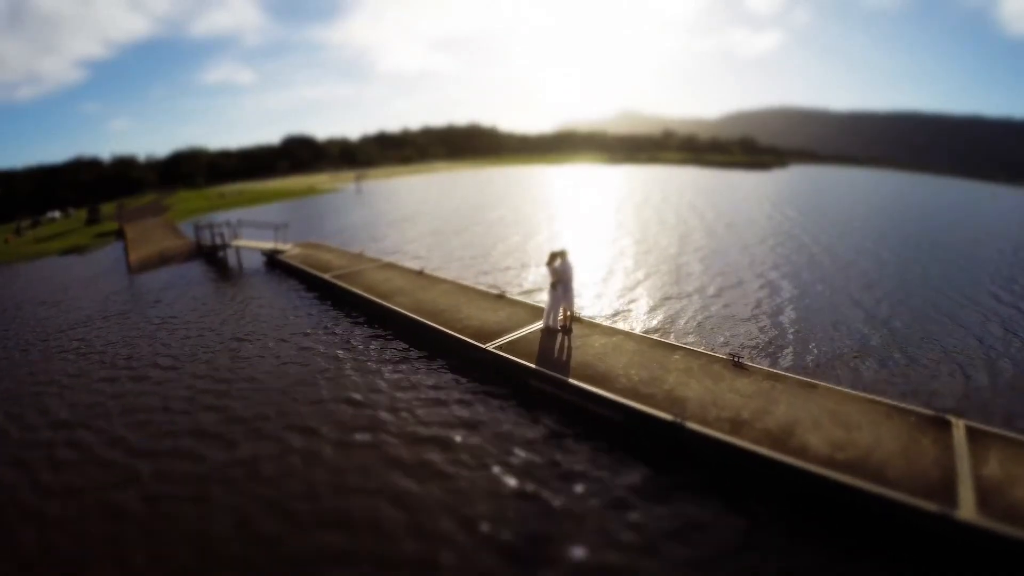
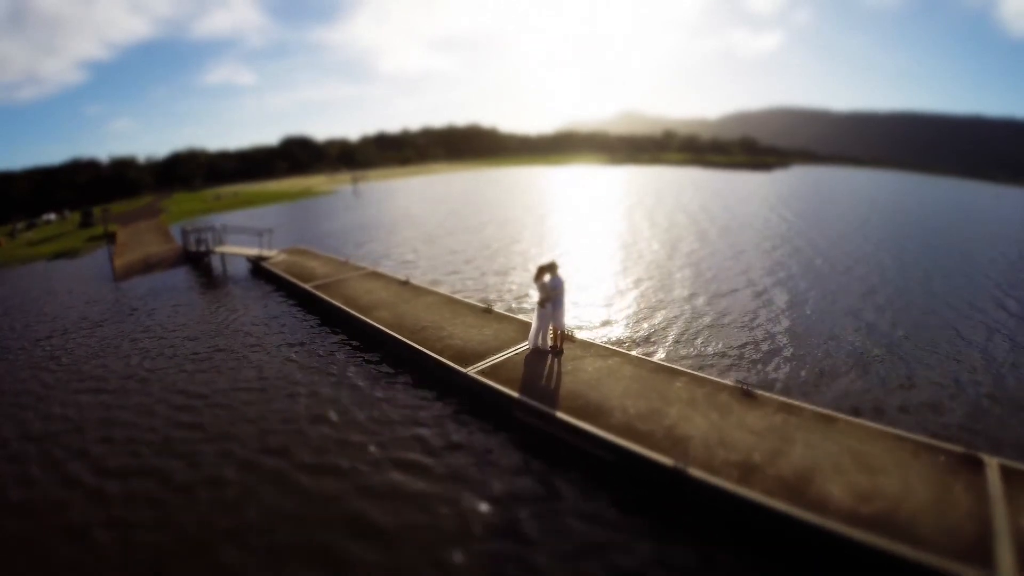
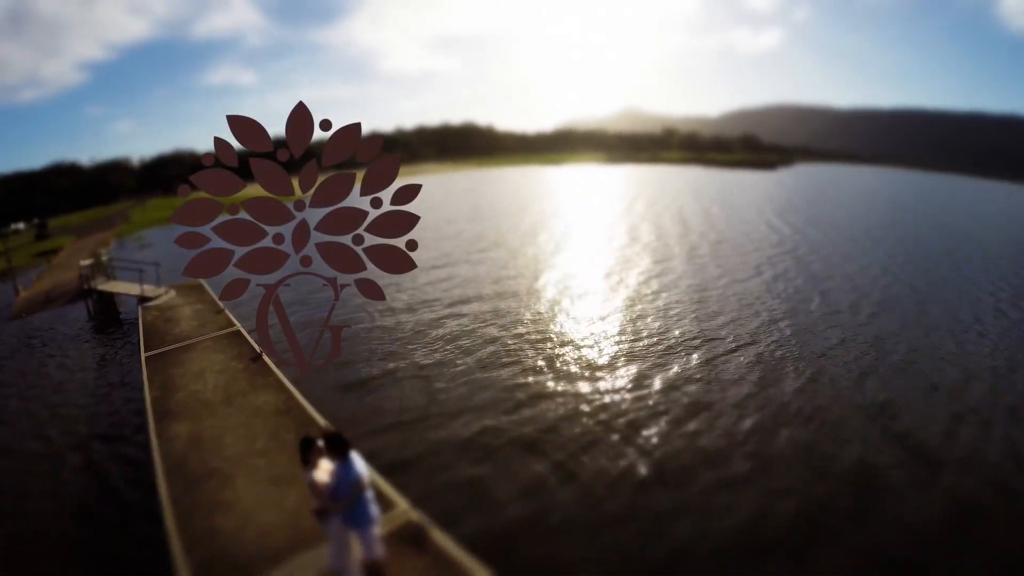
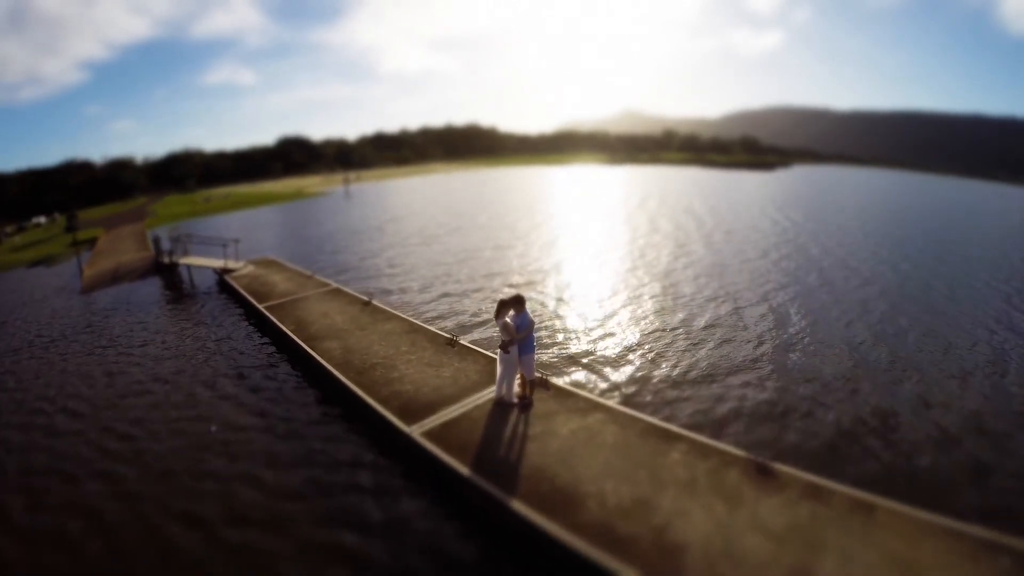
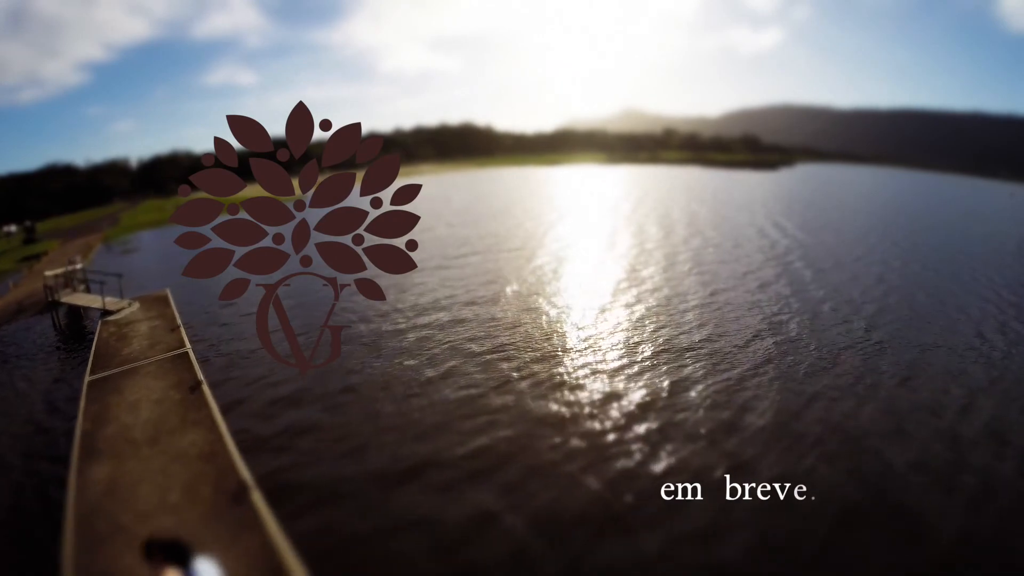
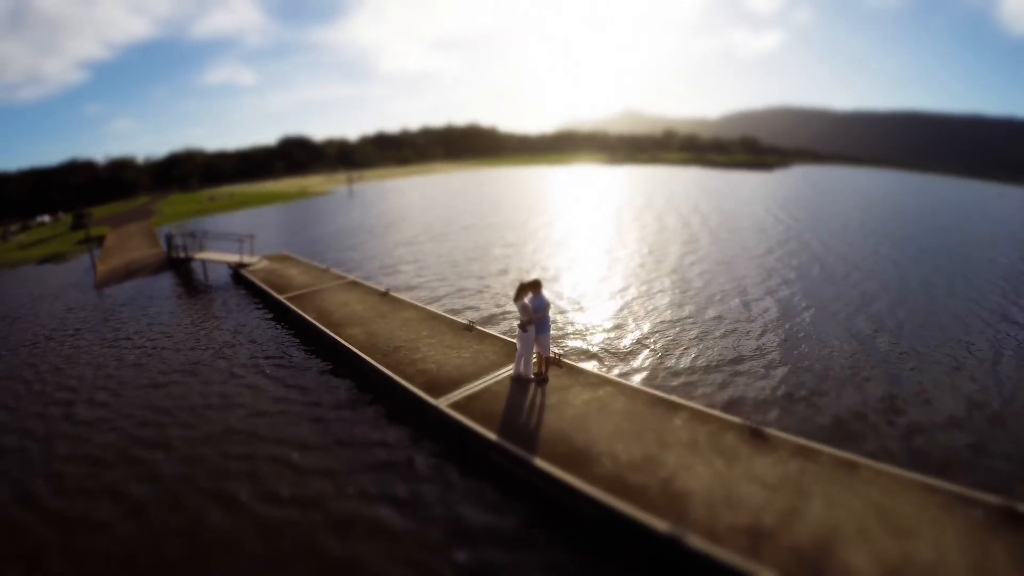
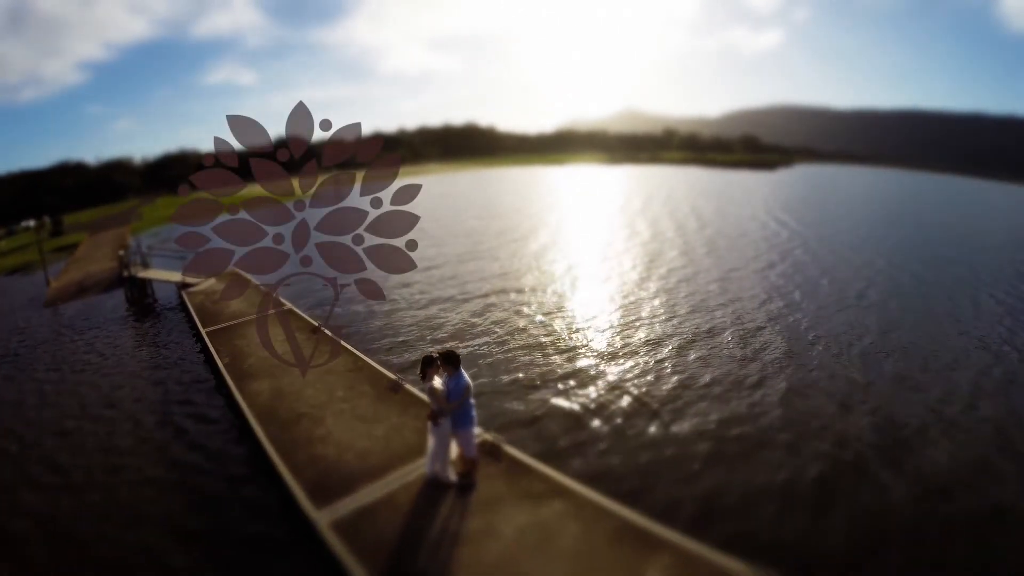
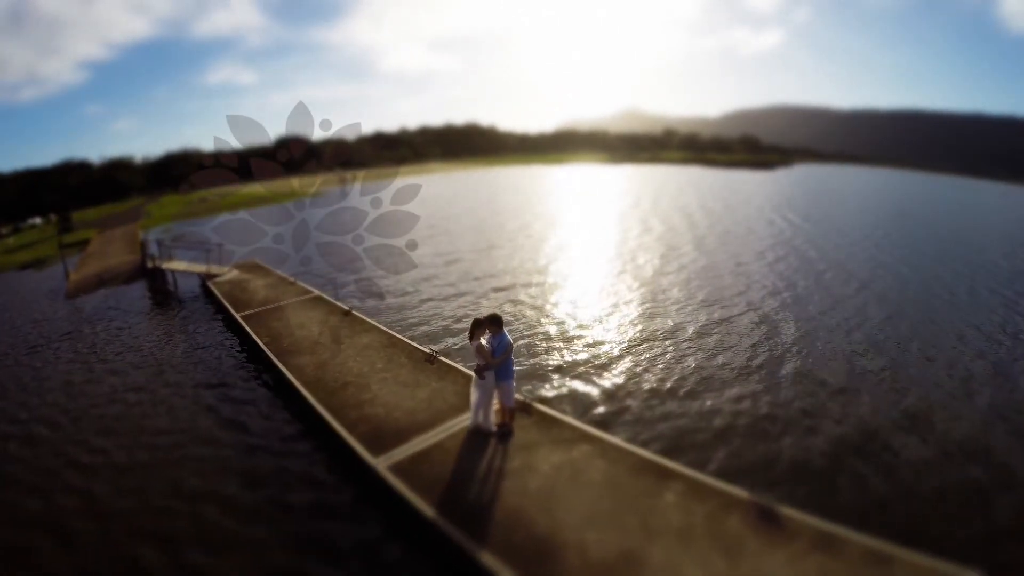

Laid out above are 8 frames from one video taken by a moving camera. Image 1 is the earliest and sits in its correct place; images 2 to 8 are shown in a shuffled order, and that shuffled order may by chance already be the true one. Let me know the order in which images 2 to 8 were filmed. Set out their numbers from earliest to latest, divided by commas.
2, 6, 4, 8, 7, 3, 5
